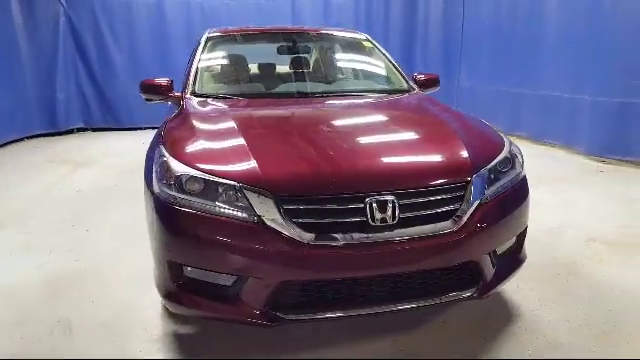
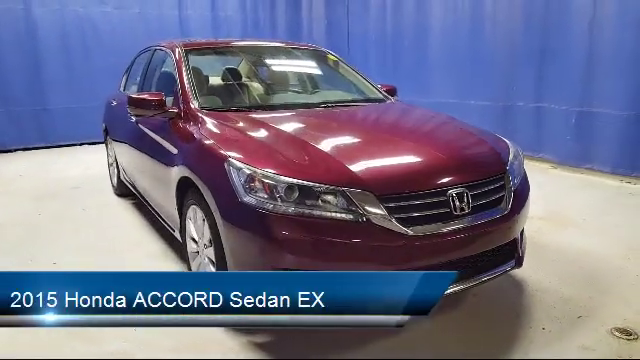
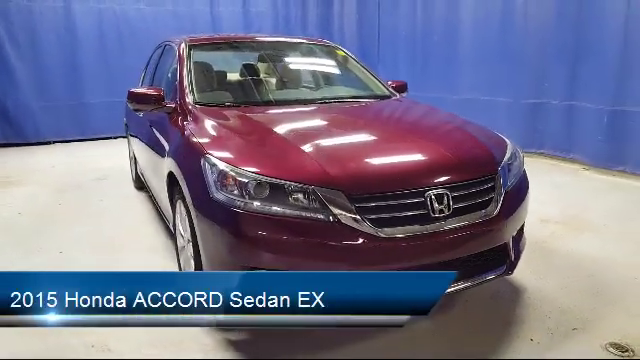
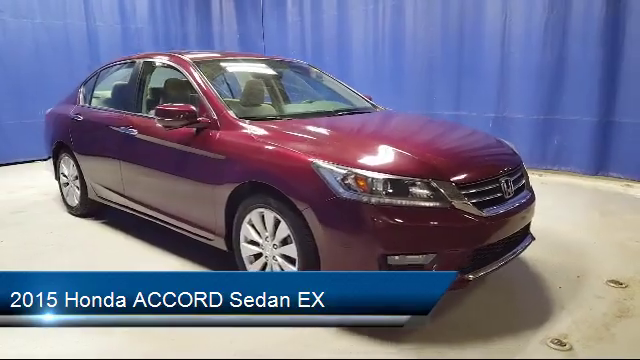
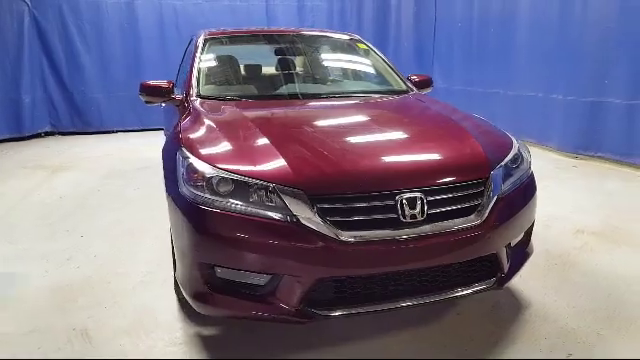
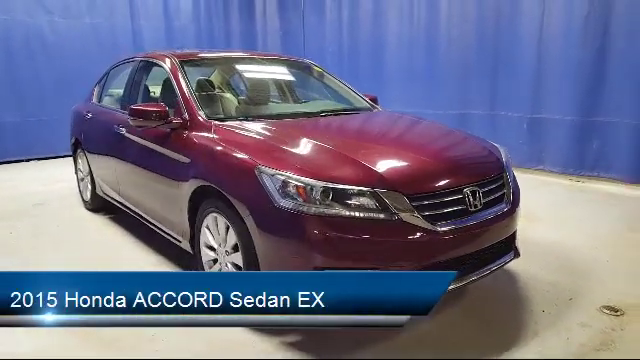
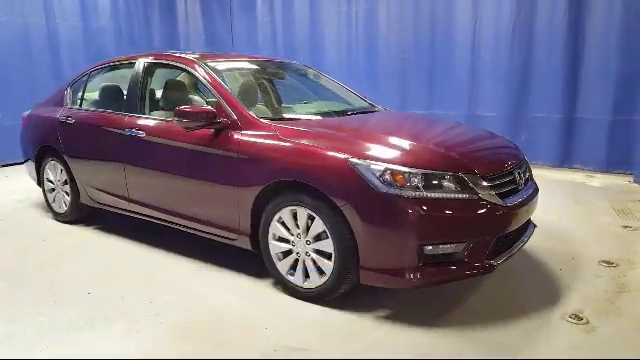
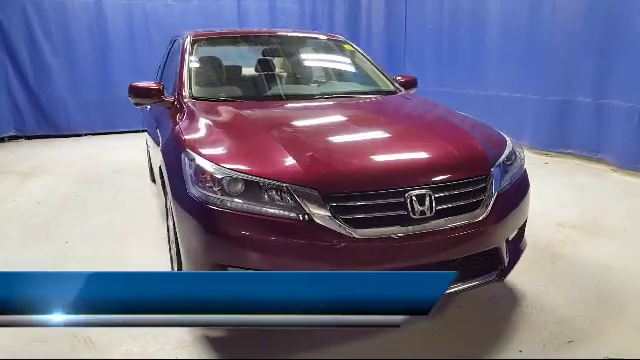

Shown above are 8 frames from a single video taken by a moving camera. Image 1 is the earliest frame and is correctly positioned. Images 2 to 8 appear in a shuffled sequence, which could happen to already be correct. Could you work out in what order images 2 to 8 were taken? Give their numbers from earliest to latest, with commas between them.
5, 8, 3, 2, 6, 4, 7
